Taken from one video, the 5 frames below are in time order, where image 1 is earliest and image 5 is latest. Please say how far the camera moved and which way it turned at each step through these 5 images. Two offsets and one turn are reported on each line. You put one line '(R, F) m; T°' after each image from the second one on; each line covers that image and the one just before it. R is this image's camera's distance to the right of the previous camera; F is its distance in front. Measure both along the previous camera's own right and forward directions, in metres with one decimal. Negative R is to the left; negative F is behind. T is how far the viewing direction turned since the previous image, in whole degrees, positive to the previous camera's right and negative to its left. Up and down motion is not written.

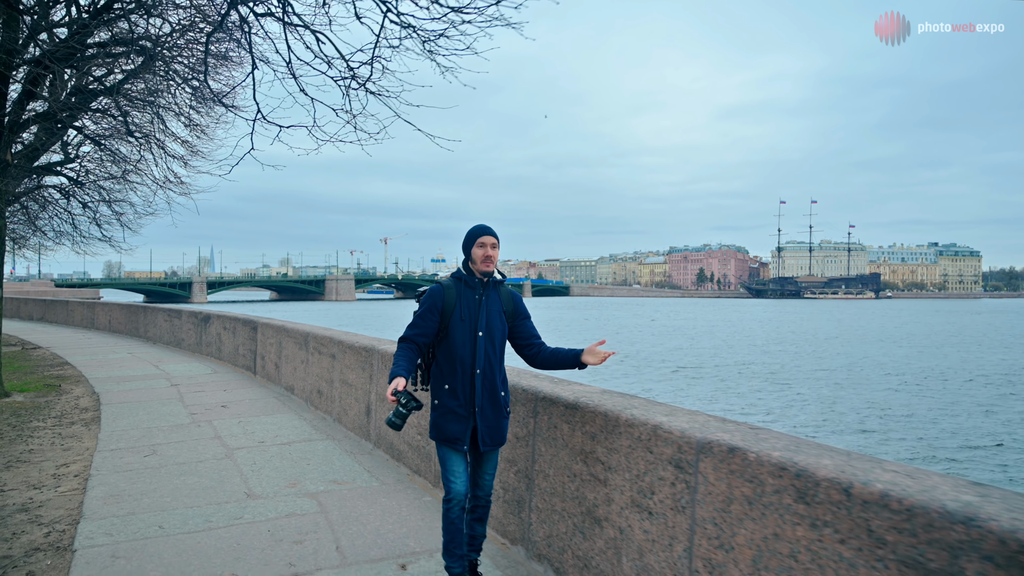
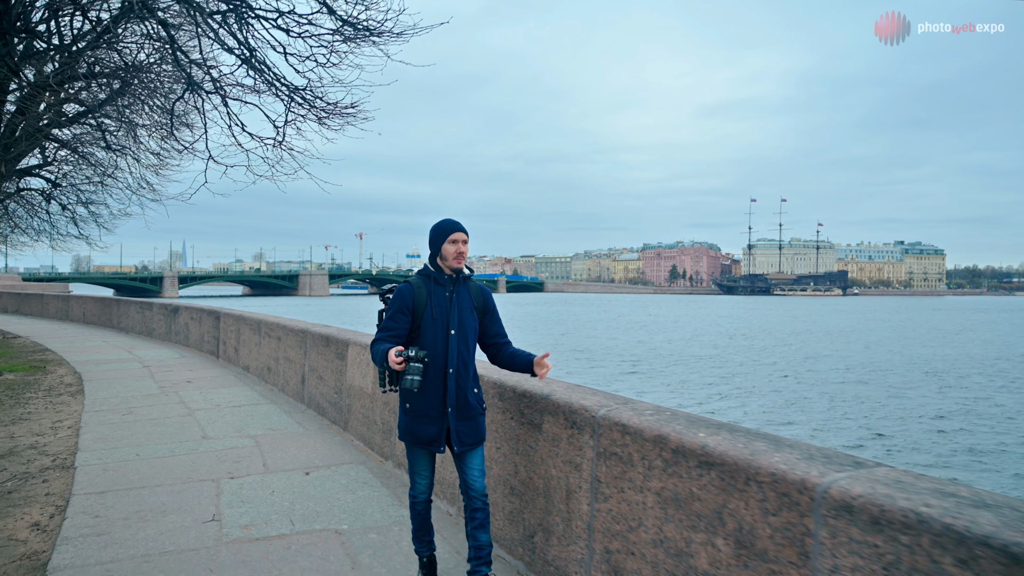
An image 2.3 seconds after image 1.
(+0.7, -1.5) m; +2°
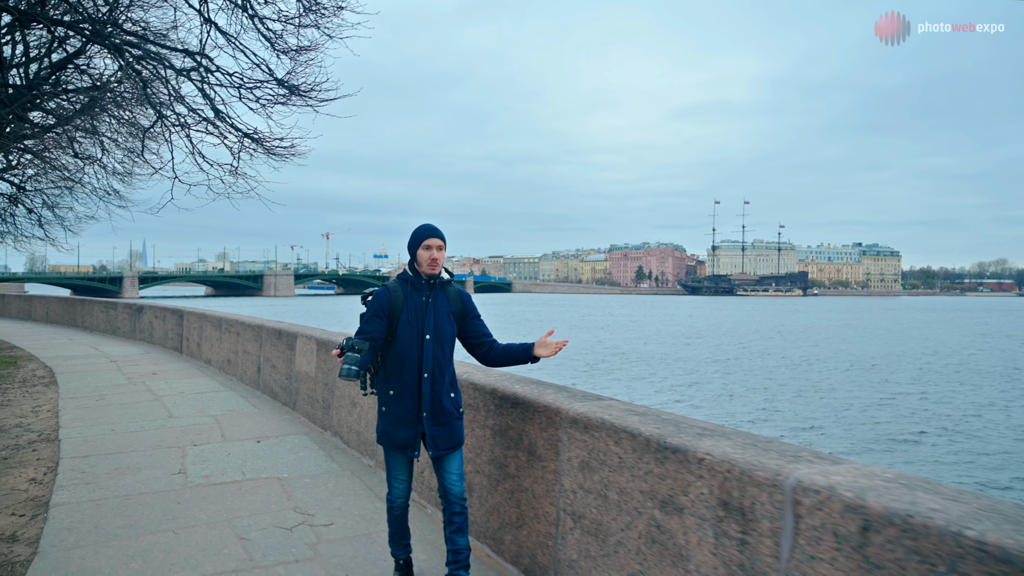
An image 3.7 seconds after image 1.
(+0.4, -1.0) m; +3°
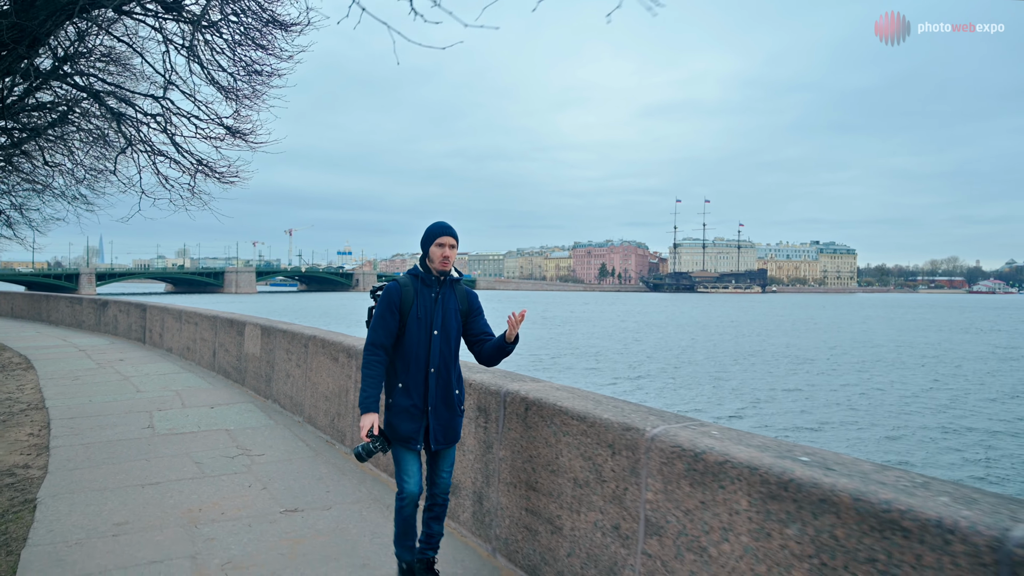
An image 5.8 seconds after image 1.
(+0.6, -1.5) m; +3°
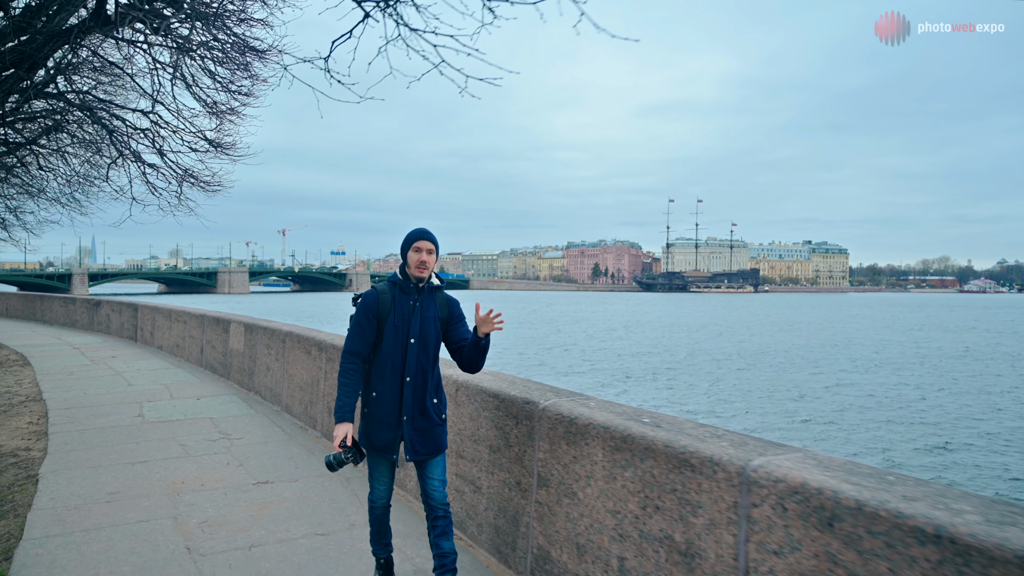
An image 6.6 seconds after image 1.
(+0.3, -0.6) m; 0°
